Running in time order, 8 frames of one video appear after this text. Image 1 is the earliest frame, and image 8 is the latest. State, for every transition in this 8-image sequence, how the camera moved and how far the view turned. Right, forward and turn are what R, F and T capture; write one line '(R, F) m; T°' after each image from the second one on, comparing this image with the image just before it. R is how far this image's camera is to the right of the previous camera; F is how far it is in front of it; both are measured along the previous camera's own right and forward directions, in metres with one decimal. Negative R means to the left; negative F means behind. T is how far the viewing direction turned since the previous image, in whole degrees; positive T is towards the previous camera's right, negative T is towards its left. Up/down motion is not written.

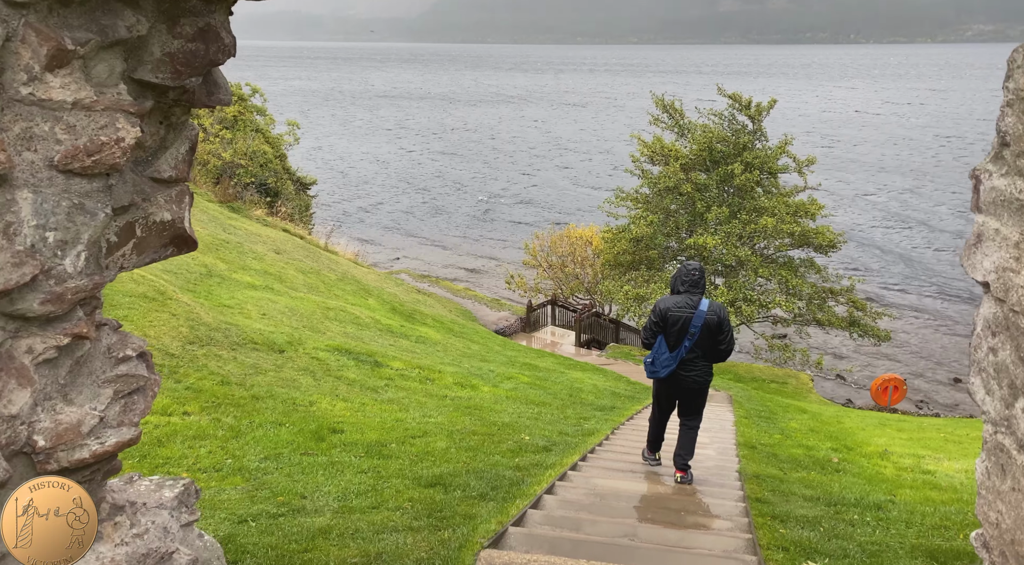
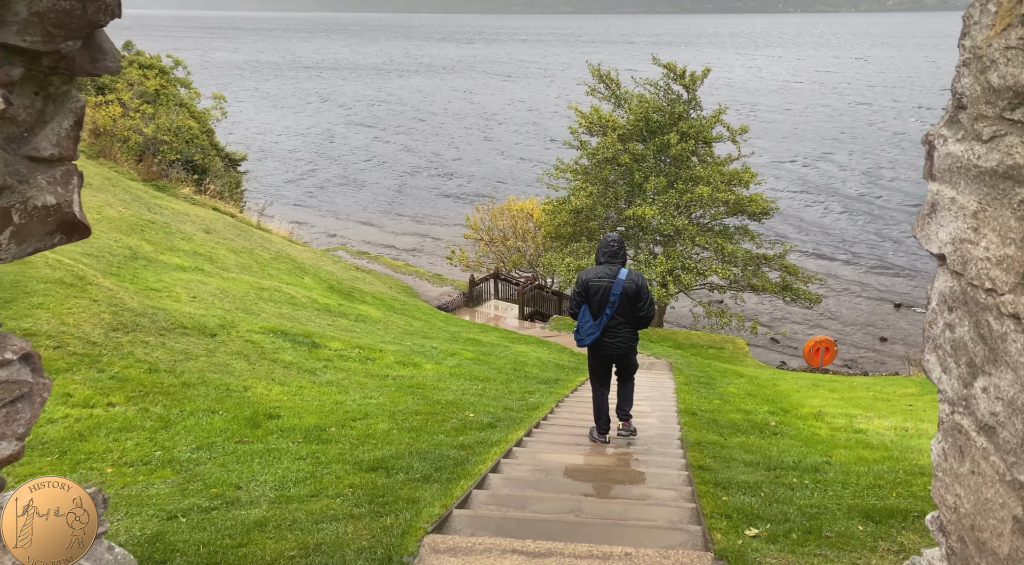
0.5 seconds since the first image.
(+0.2, +0.3) m; -2°
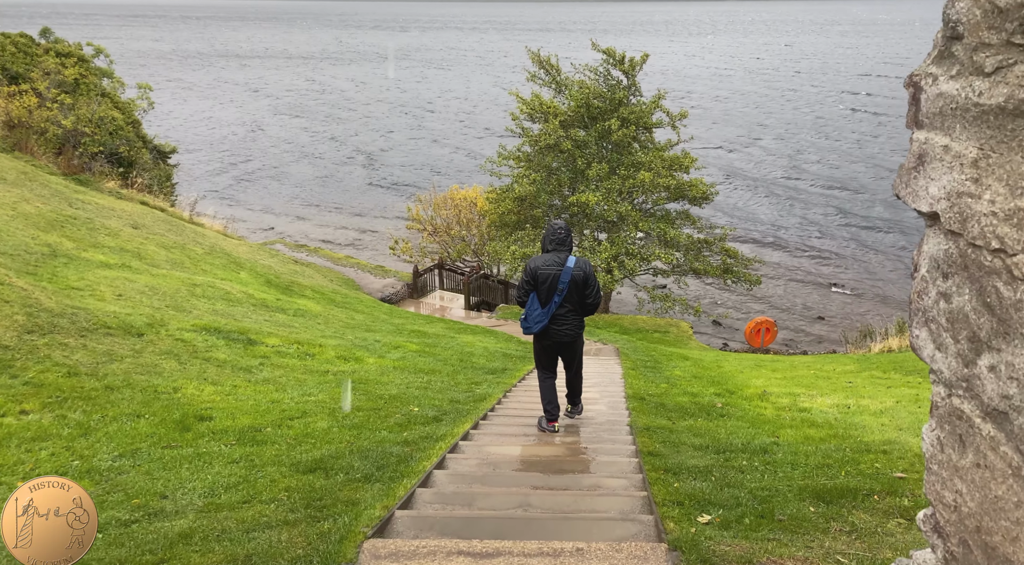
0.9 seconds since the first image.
(0.0, +0.2) m; +4°
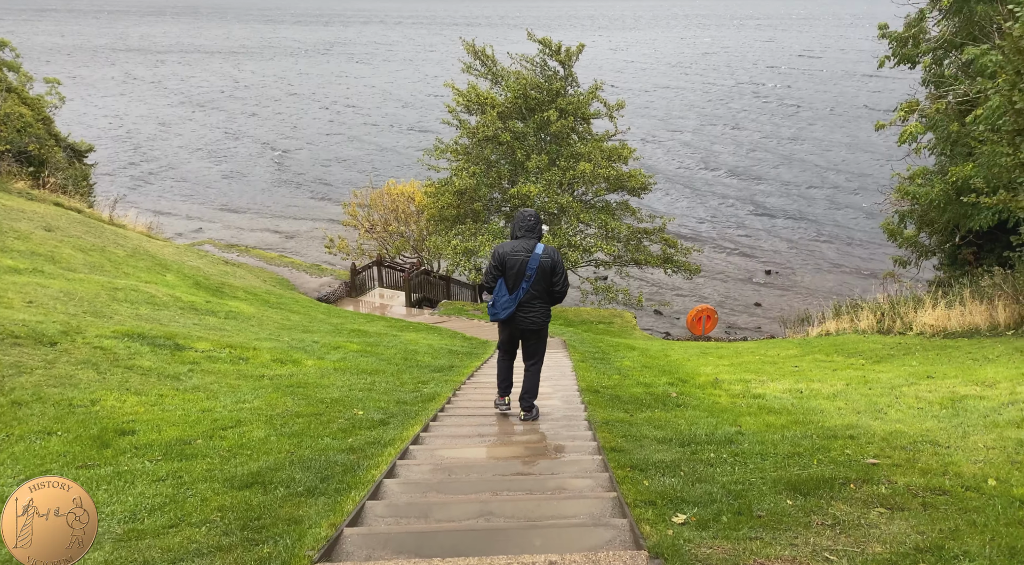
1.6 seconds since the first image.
(-0.1, +0.4) m; +5°
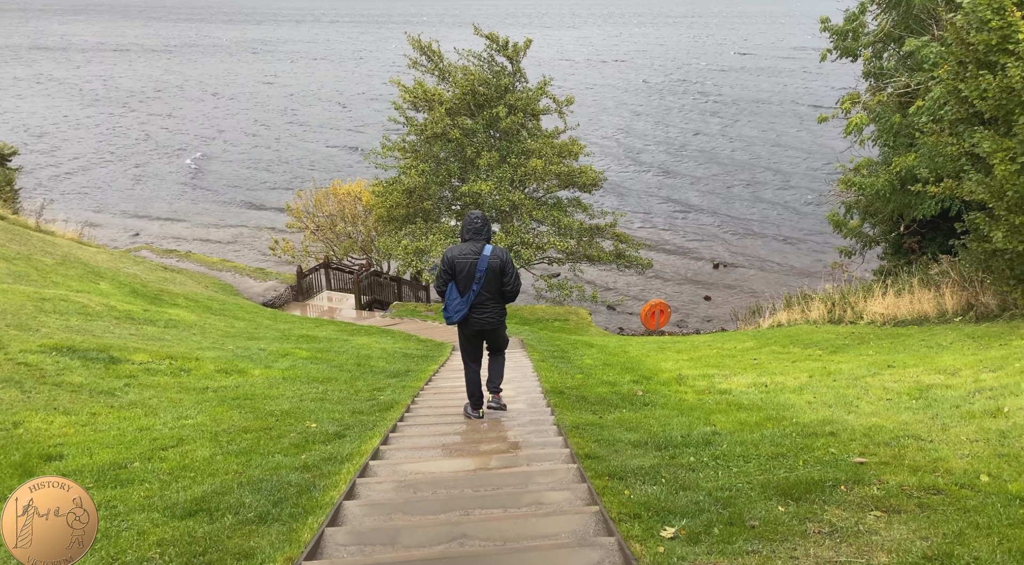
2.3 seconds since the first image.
(-0.1, +0.4) m; +4°
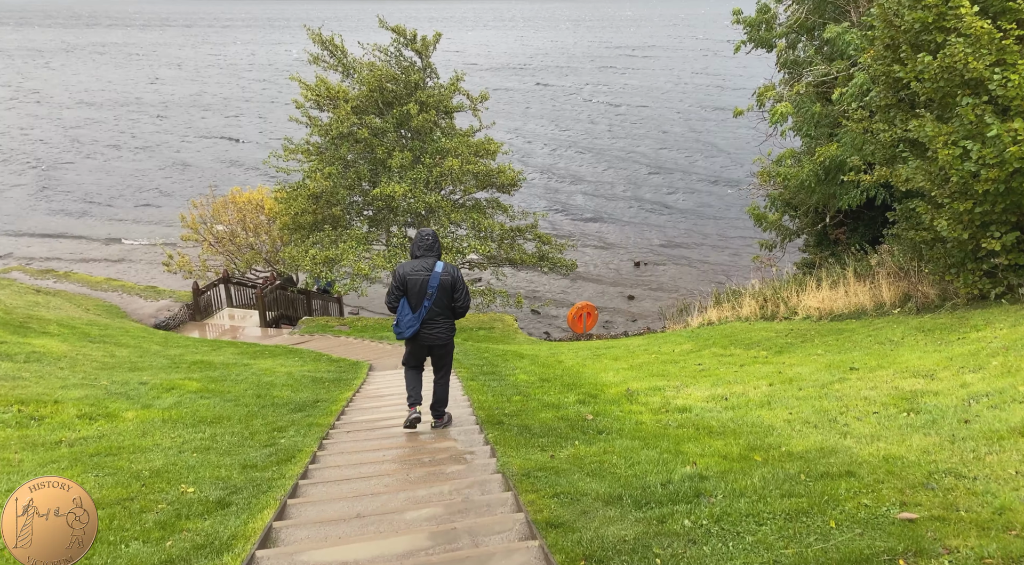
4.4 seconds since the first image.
(-0.1, +1.3) m; +6°
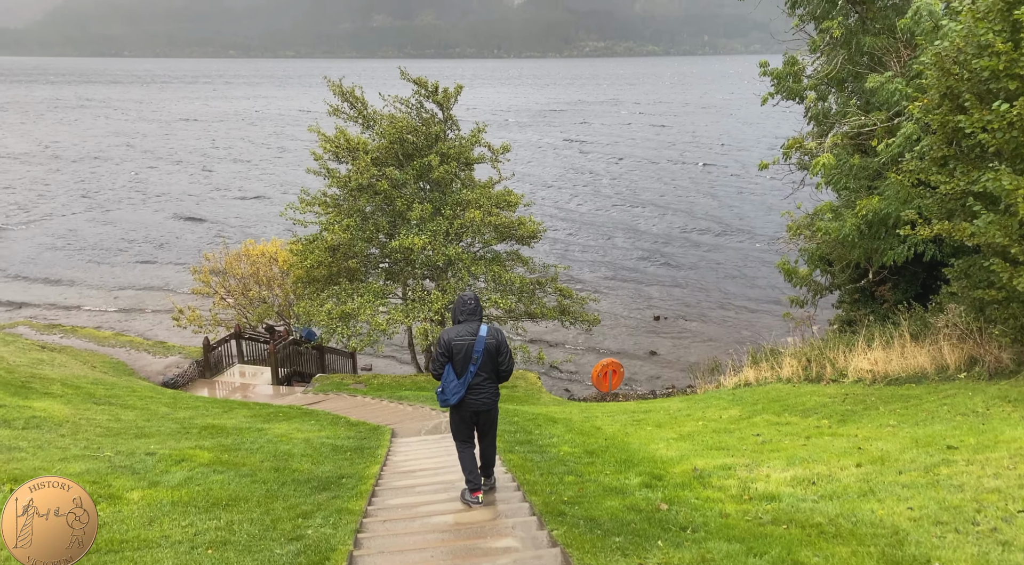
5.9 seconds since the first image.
(-0.5, +0.9) m; 0°
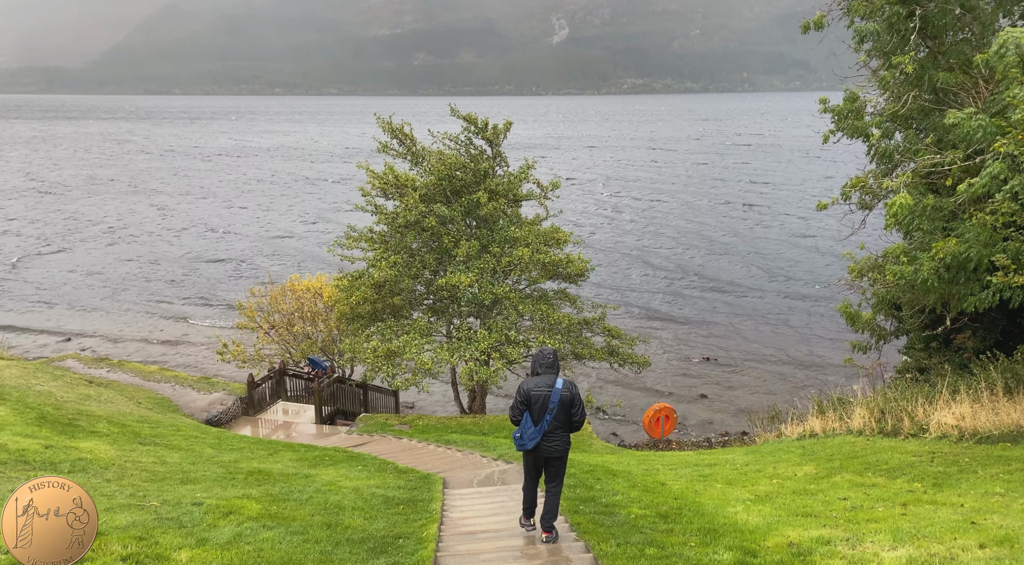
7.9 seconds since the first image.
(-0.4, +0.6) m; -3°
